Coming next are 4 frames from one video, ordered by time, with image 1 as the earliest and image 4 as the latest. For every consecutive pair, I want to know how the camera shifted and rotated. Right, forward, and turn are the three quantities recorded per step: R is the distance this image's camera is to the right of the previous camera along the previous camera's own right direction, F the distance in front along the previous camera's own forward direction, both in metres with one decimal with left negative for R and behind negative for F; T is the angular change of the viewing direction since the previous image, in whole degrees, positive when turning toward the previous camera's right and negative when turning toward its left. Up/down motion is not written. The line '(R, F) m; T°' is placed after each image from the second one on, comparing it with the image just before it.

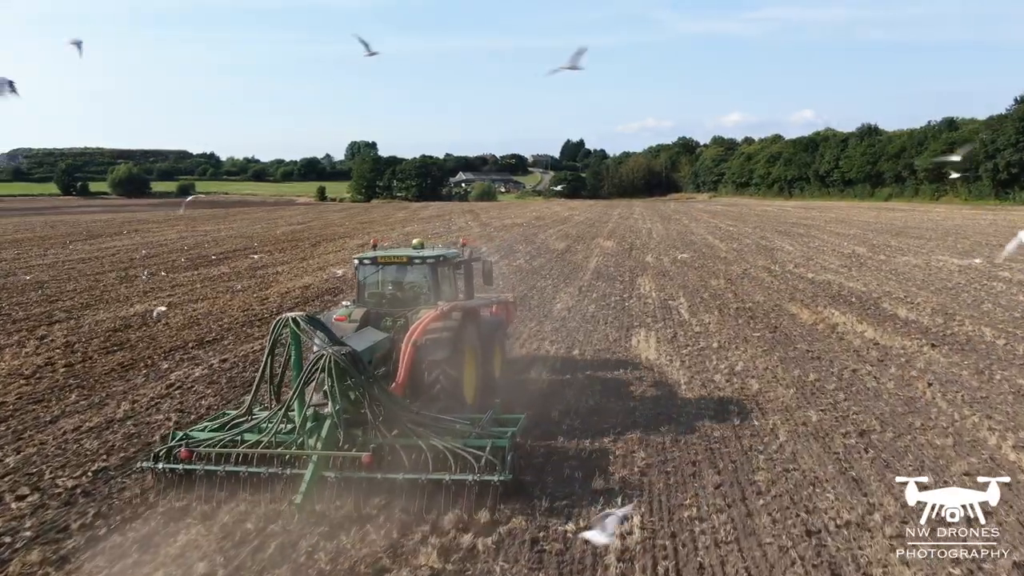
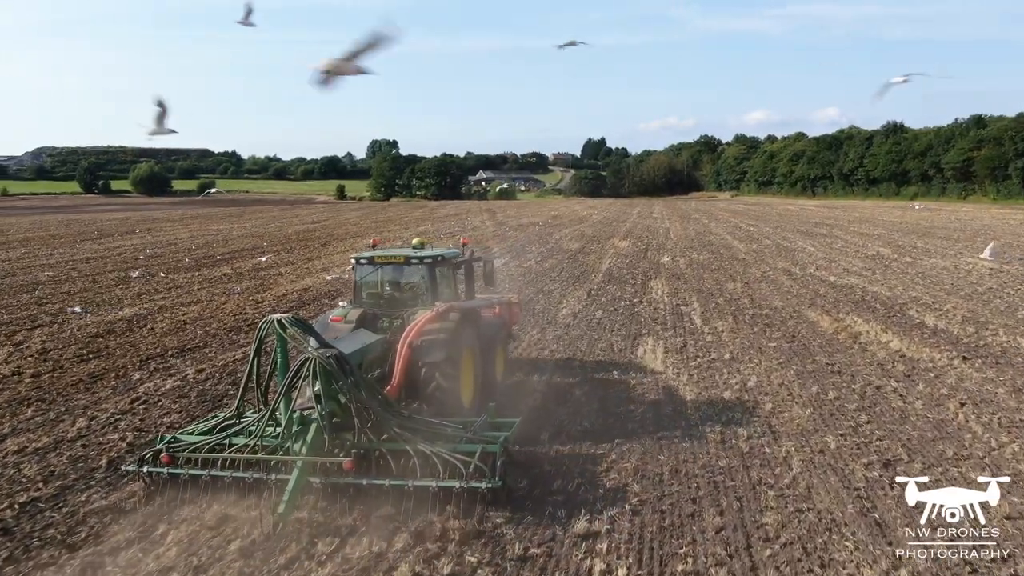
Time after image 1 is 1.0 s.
(+0.3, +0.6) m; -1°
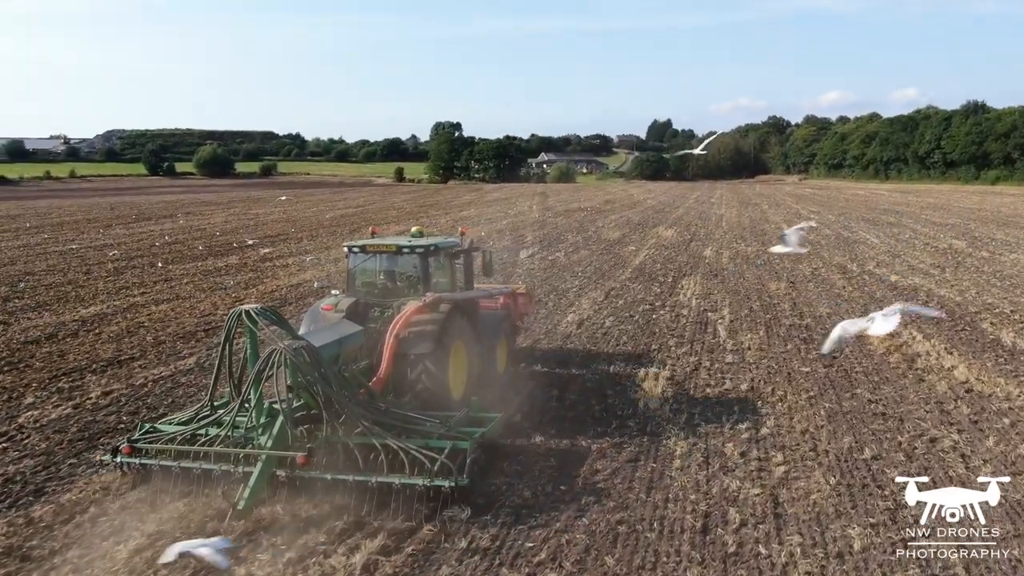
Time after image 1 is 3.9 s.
(+0.8, +1.6) m; -4°
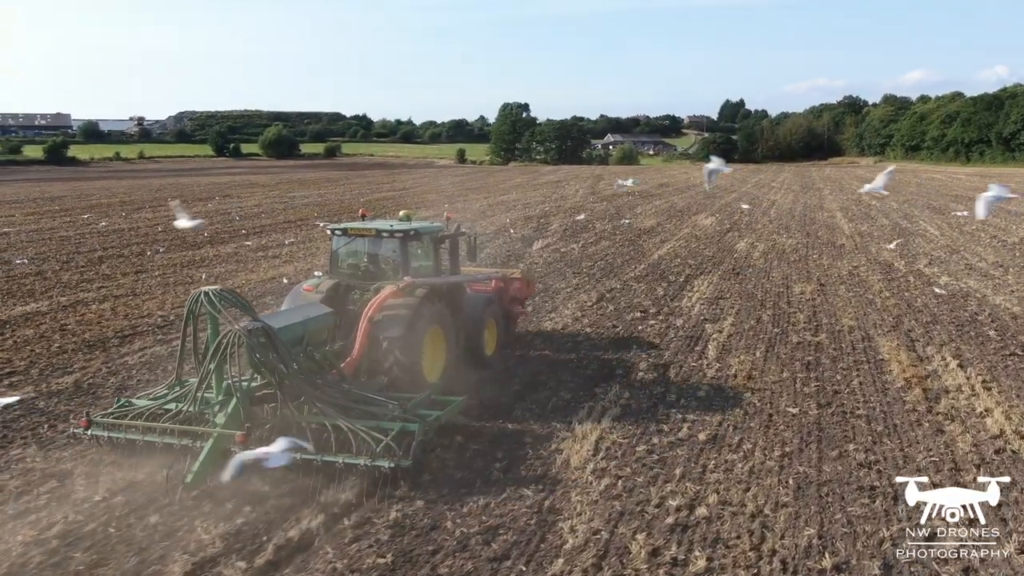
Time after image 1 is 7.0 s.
(+1.2, +1.4) m; -5°
